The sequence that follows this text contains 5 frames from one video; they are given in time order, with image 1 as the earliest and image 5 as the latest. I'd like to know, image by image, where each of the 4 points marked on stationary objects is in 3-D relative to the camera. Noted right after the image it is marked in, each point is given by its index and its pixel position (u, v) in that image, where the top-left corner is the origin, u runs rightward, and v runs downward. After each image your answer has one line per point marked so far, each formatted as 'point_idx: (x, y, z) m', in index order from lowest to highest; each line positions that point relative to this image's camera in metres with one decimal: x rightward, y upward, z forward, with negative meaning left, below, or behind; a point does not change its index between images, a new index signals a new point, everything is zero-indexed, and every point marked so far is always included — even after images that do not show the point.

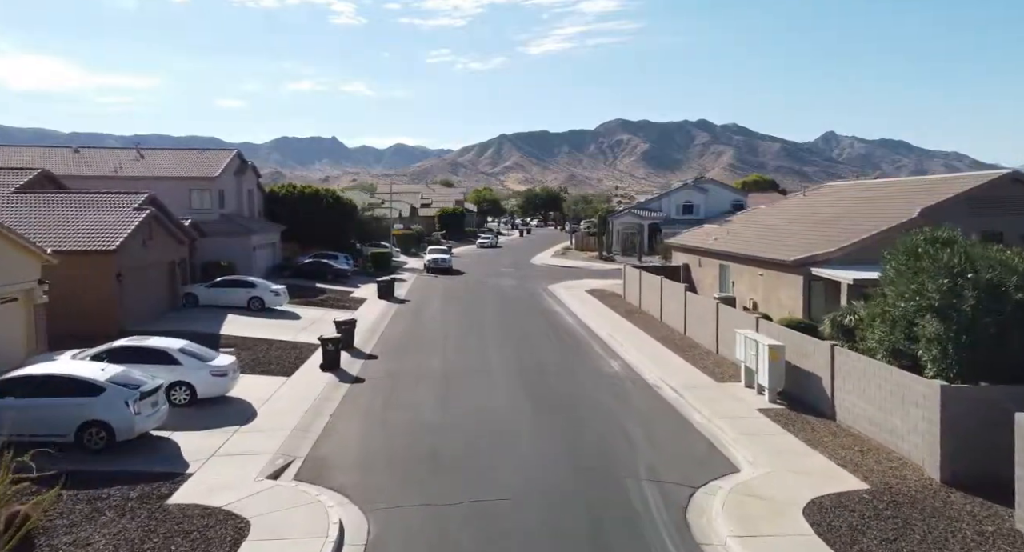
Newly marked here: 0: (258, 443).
0: (-4.7, -3.0, +13.4) m
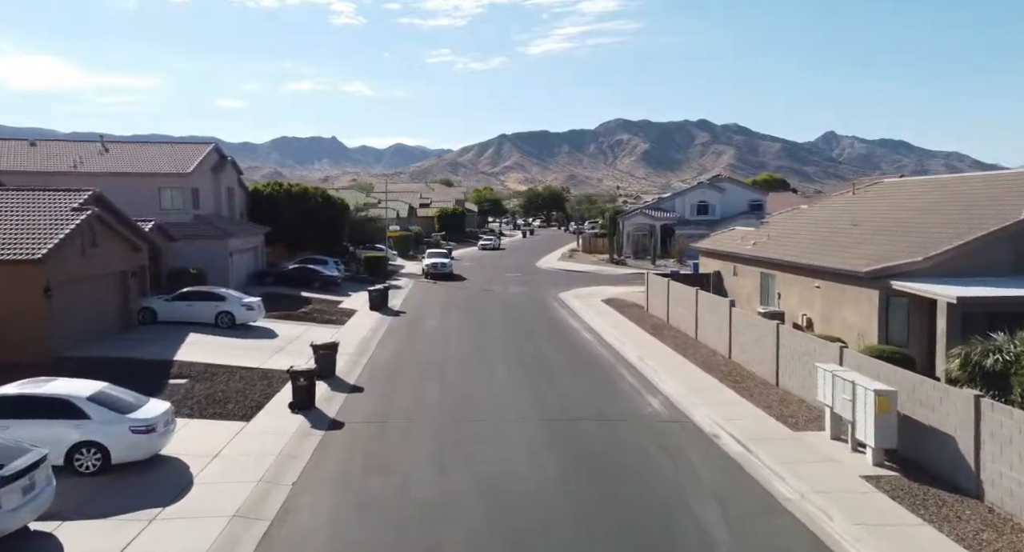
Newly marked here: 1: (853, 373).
0: (-4.3, -3.4, +9.4) m
1: (+6.1, -1.7, +13.1) m
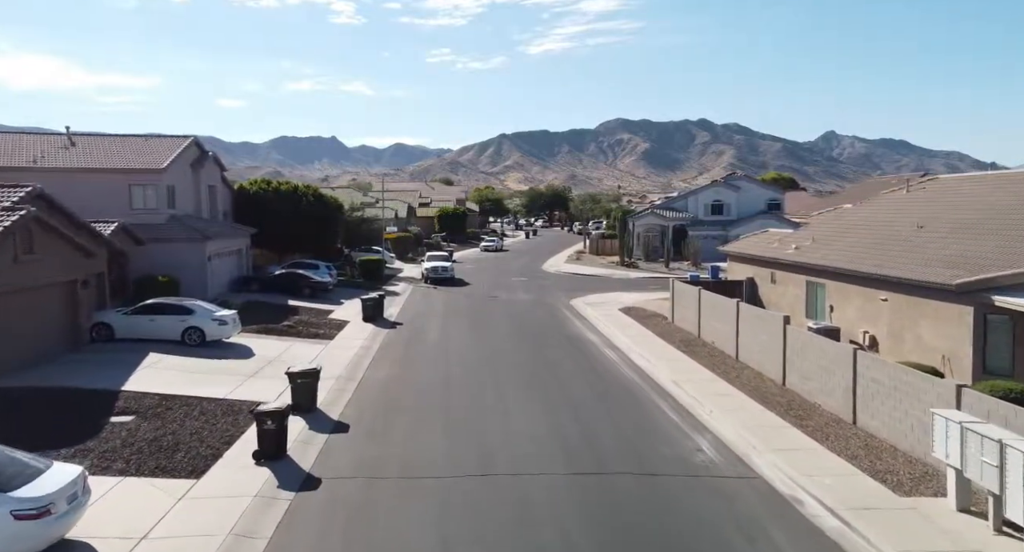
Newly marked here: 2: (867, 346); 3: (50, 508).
0: (-4.0, -3.7, +6.2) m
1: (+6.5, -2.0, +9.9) m
2: (+9.3, -1.8, +19.2) m
3: (-5.4, -2.7, +8.5) m
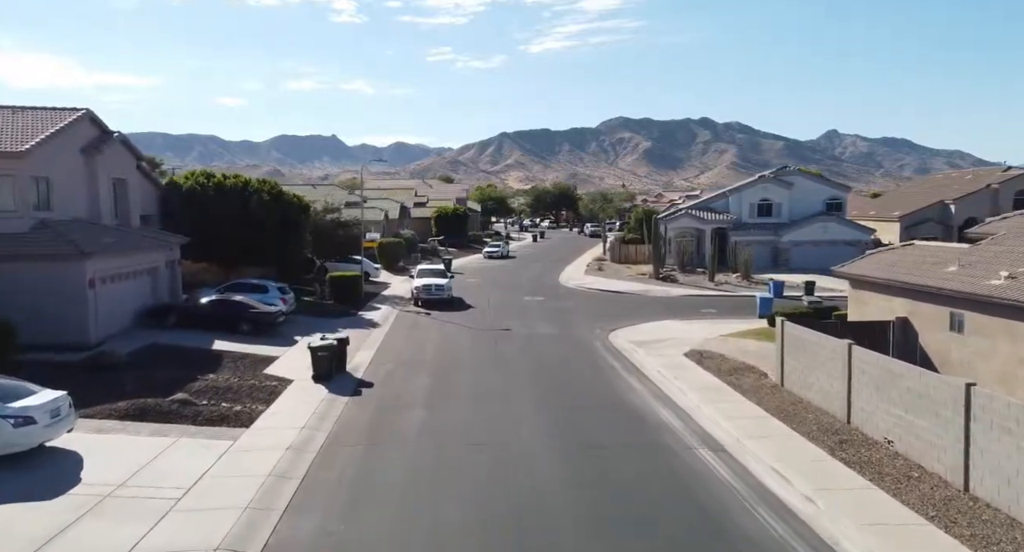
0: (-3.3, -4.7, -3.4) m
1: (+7.1, -3.0, +0.3) m
2: (+9.9, -2.8, +9.6) m
3: (-4.8, -3.7, -1.1) m
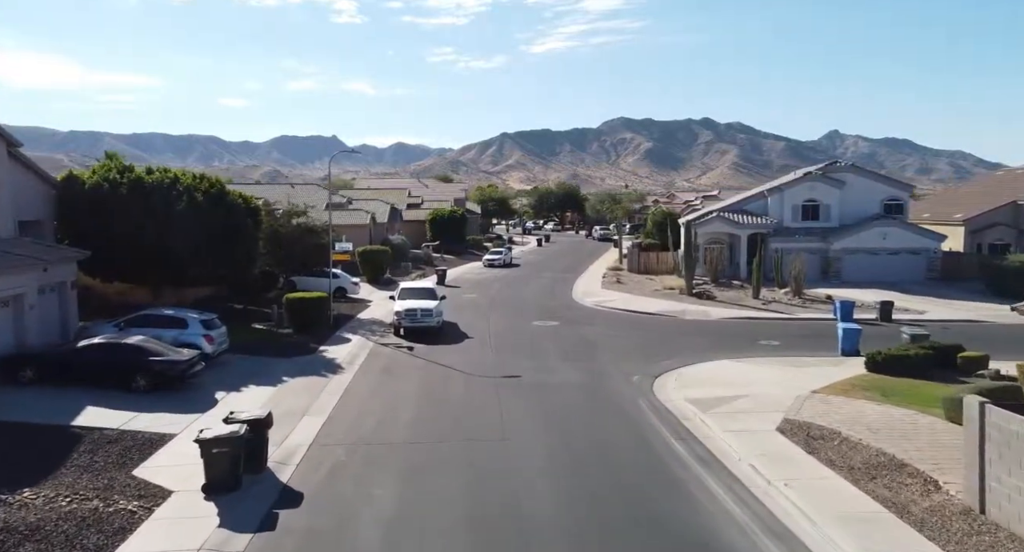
0: (-3.1, -5.4, -10.7) m
1: (+7.3, -3.7, -7.1) m
2: (+10.1, -3.6, +2.3) m
3: (-4.5, -4.5, -8.4) m
